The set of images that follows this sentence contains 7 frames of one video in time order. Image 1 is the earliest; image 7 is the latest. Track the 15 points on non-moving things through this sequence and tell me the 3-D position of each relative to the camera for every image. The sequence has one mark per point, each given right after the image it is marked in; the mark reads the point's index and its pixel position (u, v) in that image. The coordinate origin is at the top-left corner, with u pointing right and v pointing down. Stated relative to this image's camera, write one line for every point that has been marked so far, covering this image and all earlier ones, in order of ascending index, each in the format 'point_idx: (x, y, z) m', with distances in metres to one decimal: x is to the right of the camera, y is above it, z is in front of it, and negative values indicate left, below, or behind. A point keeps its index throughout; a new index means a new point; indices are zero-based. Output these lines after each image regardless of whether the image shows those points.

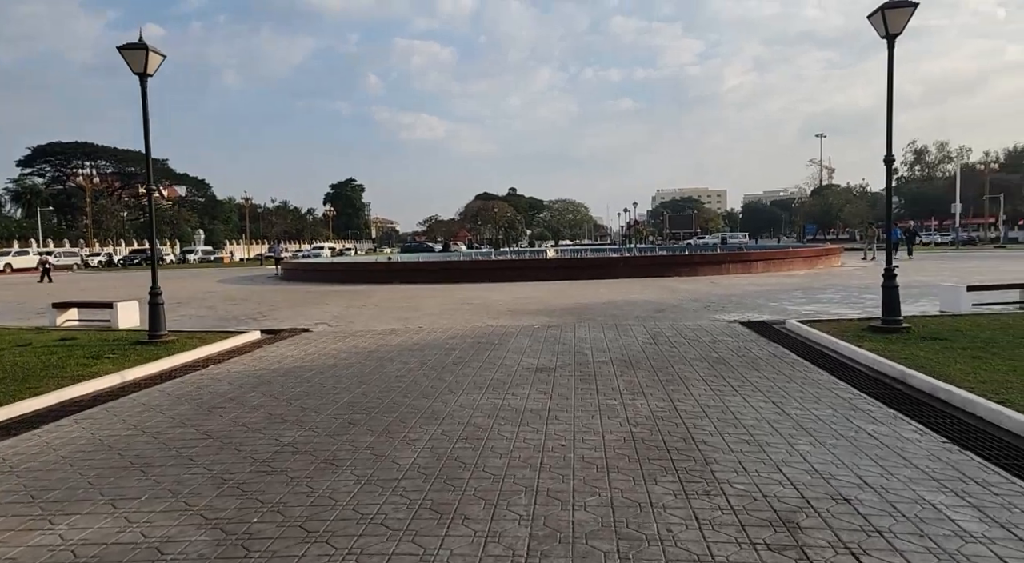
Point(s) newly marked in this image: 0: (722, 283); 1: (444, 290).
0: (+6.3, -0.1, +19.4) m
1: (-2.0, -0.3, +19.3) m
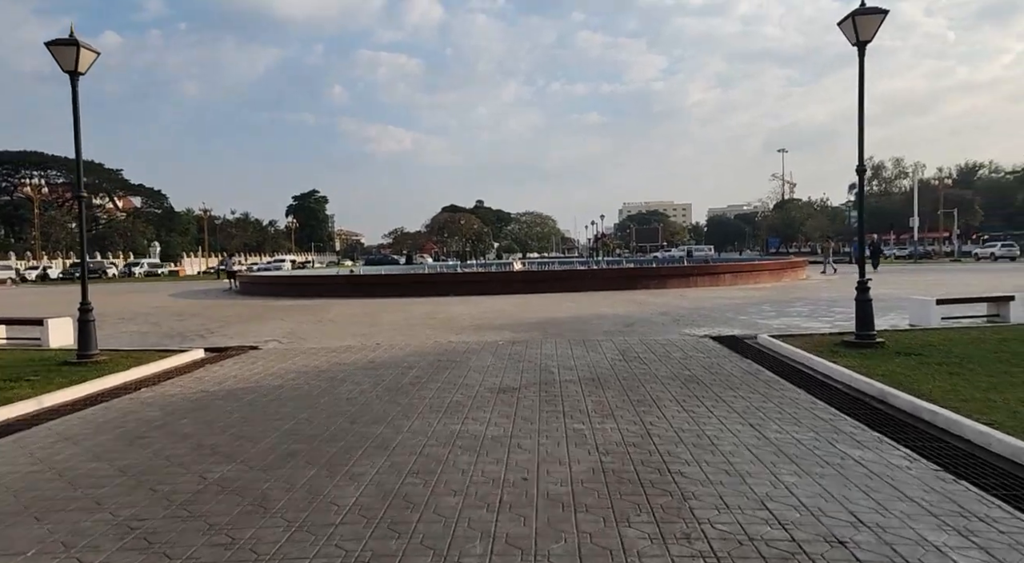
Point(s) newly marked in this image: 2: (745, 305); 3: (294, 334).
0: (+5.2, -0.4, +19.2) m
1: (-3.0, -0.7, +18.7) m
2: (+5.9, -0.6, +16.4) m
3: (-4.2, -1.0, +12.5) m
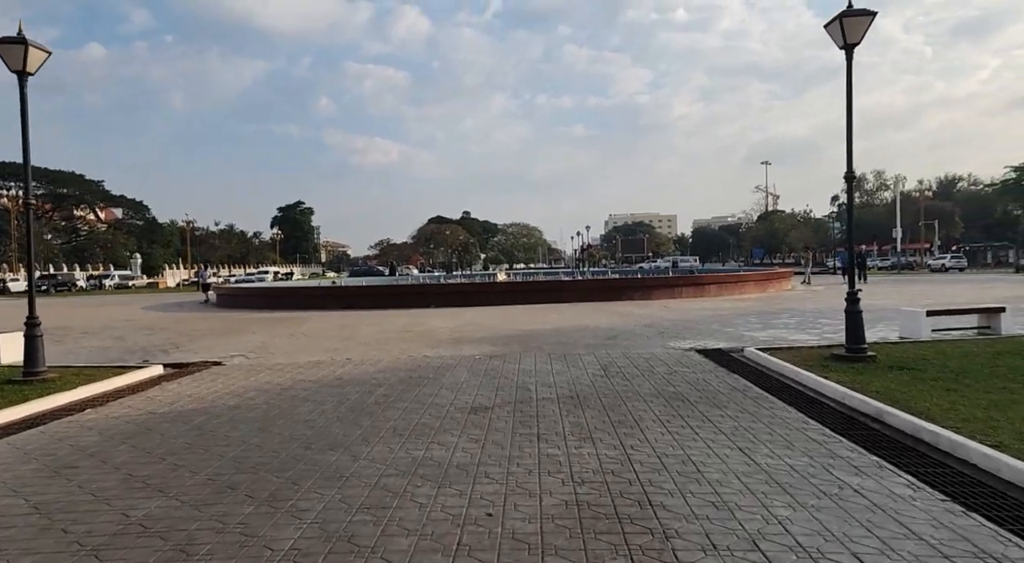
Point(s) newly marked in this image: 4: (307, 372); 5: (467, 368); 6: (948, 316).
0: (+4.7, -0.8, +18.9) m
1: (-3.5, -1.0, +18.2) m
2: (+5.4, -0.9, +16.0) m
3: (-4.6, -1.2, +12.0) m
4: (-2.9, -1.3, +9.3) m
5: (-0.6, -1.2, +9.1) m
6: (+7.4, -0.6, +11.1) m
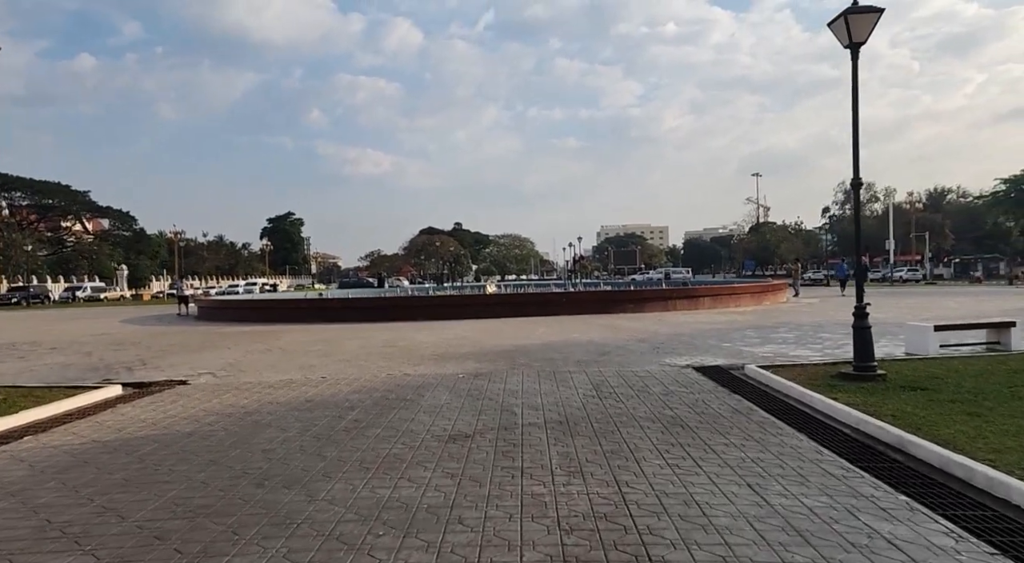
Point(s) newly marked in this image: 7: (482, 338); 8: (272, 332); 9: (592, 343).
0: (+4.4, -1.1, +18.3) m
1: (-3.8, -1.3, +17.5) m
2: (+5.1, -1.2, +15.5) m
3: (-4.8, -1.5, +11.3) m
4: (-3.1, -1.5, +8.6) m
5: (-0.8, -1.4, +8.4) m
6: (+7.2, -0.8, +10.5) m
7: (-0.7, -1.3, +14.8) m
8: (-6.8, -1.4, +18.3) m
9: (+1.7, -1.3, +13.4) m
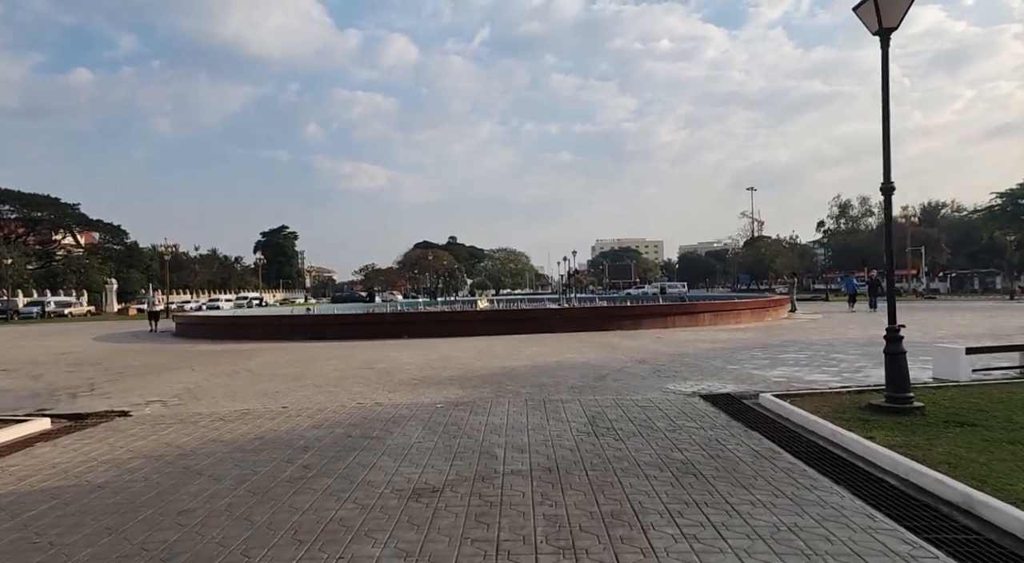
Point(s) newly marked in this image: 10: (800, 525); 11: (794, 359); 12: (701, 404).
0: (+4.1, -1.5, +17.3) m
1: (-4.1, -1.7, +16.4) m
2: (+4.9, -1.5, +14.4) m
3: (-5.0, -1.7, +10.2) m
4: (-3.3, -1.7, +7.5) m
5: (-1.0, -1.6, +7.4) m
6: (+7.0, -1.0, +9.5) m
7: (-0.9, -1.6, +13.7) m
8: (-7.0, -1.8, +17.2) m
9: (+1.4, -1.6, +12.3) m
10: (+1.8, -1.6, +4.1) m
11: (+5.5, -1.5, +12.8) m
12: (+2.4, -1.6, +8.3) m
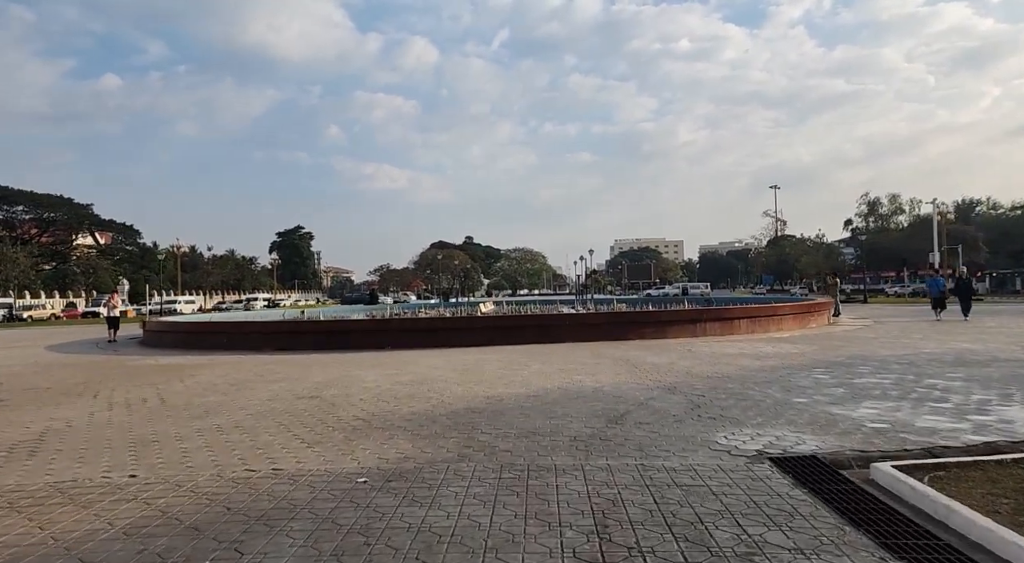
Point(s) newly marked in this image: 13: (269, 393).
0: (+4.1, -1.6, +14.1) m
1: (-4.2, -1.8, +13.5) m
2: (+4.8, -1.6, +11.2) m
3: (-5.3, -1.8, +7.3) m
4: (-3.6, -1.7, +4.6) m
5: (-1.3, -1.6, +4.3) m
6: (+6.8, -1.1, +6.3) m
7: (-1.1, -1.7, +10.7) m
8: (-7.0, -1.9, +14.3) m
9: (+1.3, -1.6, +9.3) m
10: (+1.4, -1.6, +1.0) m
11: (+5.4, -1.6, +9.6) m
12: (+2.1, -1.6, +5.2) m
13: (-3.8, -1.7, +10.2) m
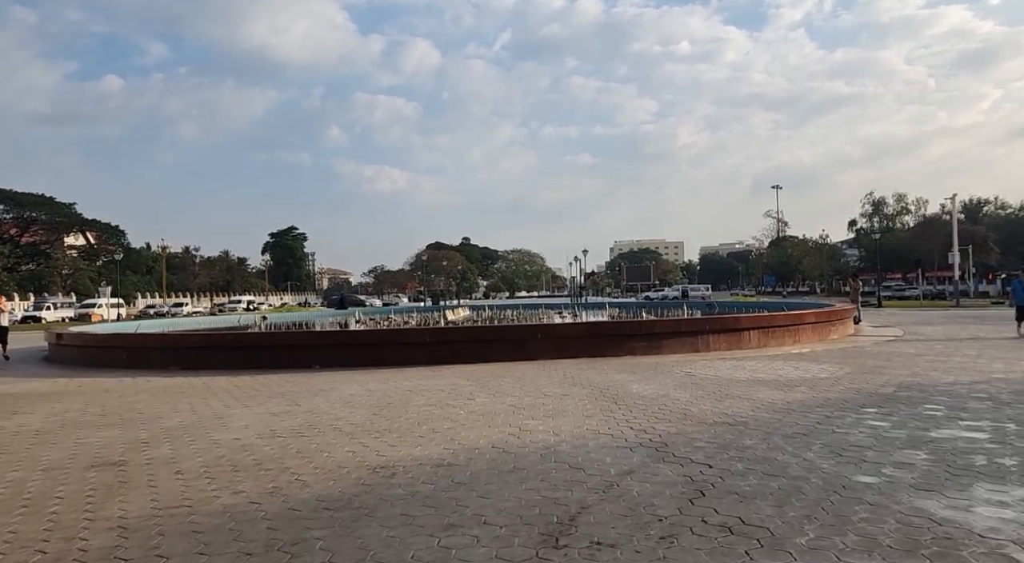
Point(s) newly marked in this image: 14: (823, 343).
0: (+3.2, -1.6, +10.8) m
1: (-5.1, -1.8, +10.2) m
2: (+3.8, -1.6, +7.9) m
3: (-6.2, -1.8, +4.0) m
4: (-4.5, -1.8, +1.2) m
5: (-2.2, -1.7, +1.0) m
6: (+5.8, -1.1, +3.0) m
7: (-2.0, -1.7, +7.3) m
8: (-8.0, -1.9, +11.0) m
9: (+0.3, -1.7, +5.9) m
10: (+0.5, -1.6, -2.3) m
11: (+4.5, -1.6, +6.3) m
12: (+1.2, -1.6, +1.9) m
13: (-4.8, -1.8, +6.9) m
14: (+8.3, -1.6, +17.4) m
